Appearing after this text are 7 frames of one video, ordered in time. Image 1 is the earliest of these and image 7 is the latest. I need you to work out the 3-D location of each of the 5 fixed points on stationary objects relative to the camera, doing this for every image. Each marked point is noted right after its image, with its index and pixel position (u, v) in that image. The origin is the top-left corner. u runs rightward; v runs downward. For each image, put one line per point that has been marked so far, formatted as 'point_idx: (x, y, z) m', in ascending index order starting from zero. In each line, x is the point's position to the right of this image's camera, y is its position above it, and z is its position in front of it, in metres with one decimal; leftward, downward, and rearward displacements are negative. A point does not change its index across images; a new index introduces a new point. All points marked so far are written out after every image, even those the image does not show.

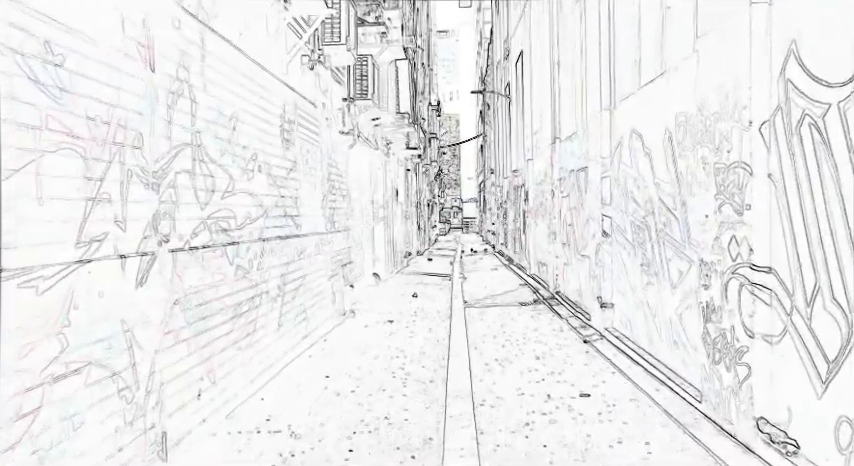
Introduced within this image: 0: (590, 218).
0: (+2.3, +0.2, +8.4) m
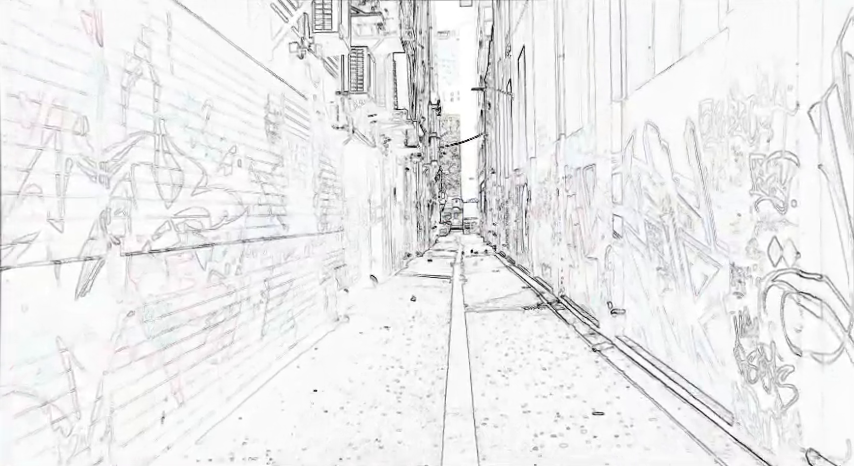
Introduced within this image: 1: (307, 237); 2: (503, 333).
0: (+2.3, +0.2, +7.9) m
1: (-1.5, -0.1, +7.3) m
2: (+1.1, -1.5, +8.4) m
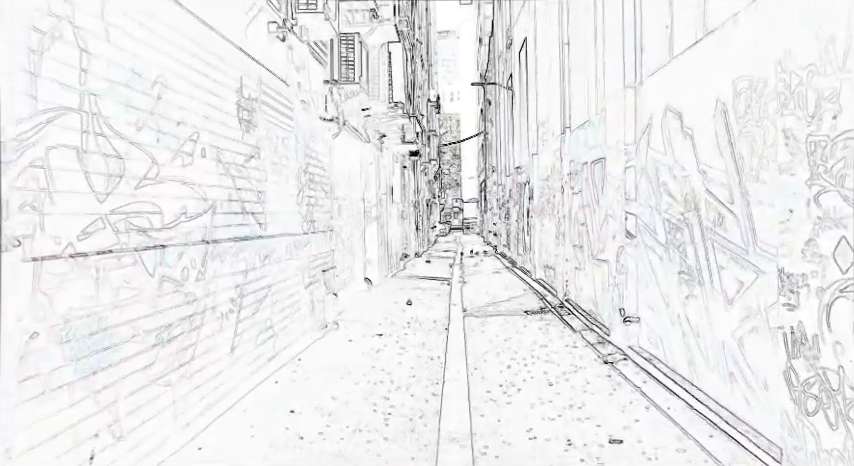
0: (+2.3, +0.2, +7.3) m
1: (-1.6, -0.1, +6.7) m
2: (+1.0, -1.5, +7.8) m
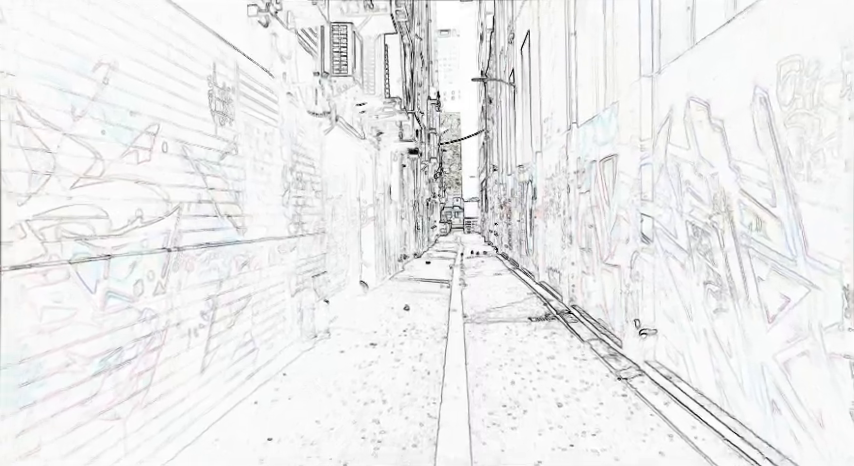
0: (+2.2, +0.2, +6.7) m
1: (-1.6, -0.1, +6.1) m
2: (+1.0, -1.5, +7.2) m
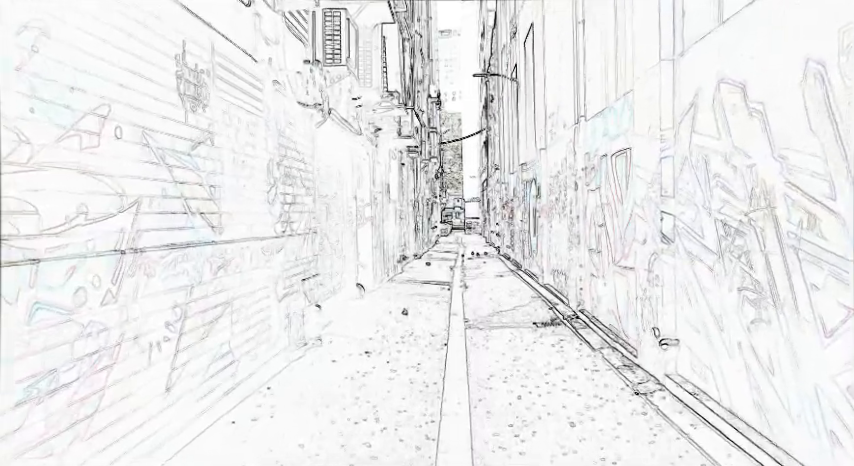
0: (+2.2, +0.2, +6.2) m
1: (-1.6, -0.1, +5.6) m
2: (+1.0, -1.5, +6.7) m
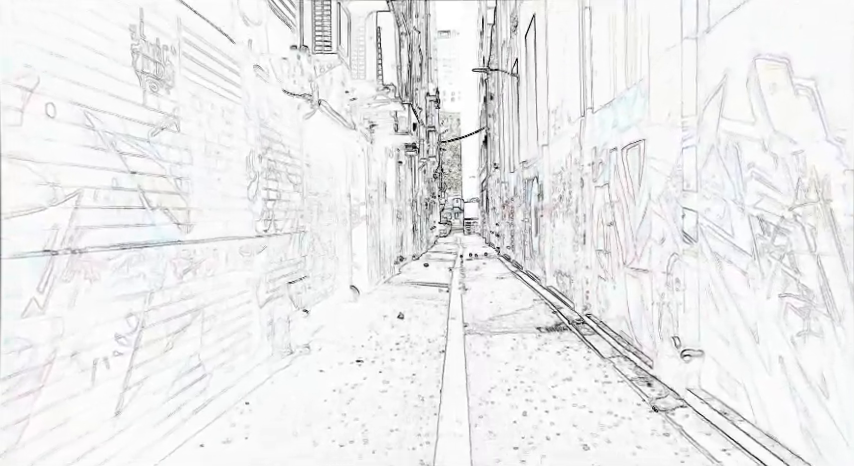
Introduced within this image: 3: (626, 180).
0: (+2.2, +0.2, +5.6) m
1: (-1.7, -0.1, +5.1) m
2: (+0.9, -1.5, +6.1) m
3: (+2.3, +0.6, +6.6) m
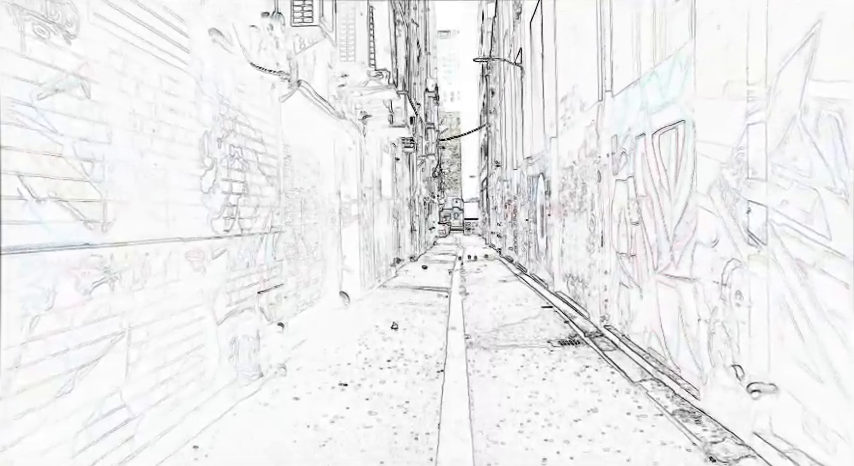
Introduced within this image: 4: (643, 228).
0: (+2.1, +0.2, +4.6) m
1: (-1.7, -0.1, +4.0) m
2: (+0.9, -1.5, +5.1) m
3: (+2.2, +0.6, +5.6) m
4: (+2.2, 0.0, +6.0) m
